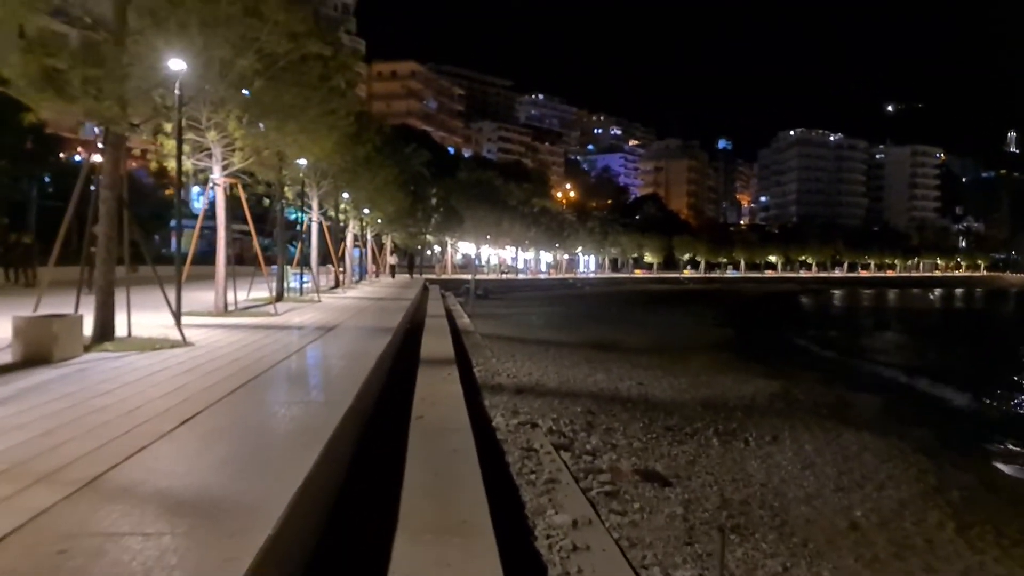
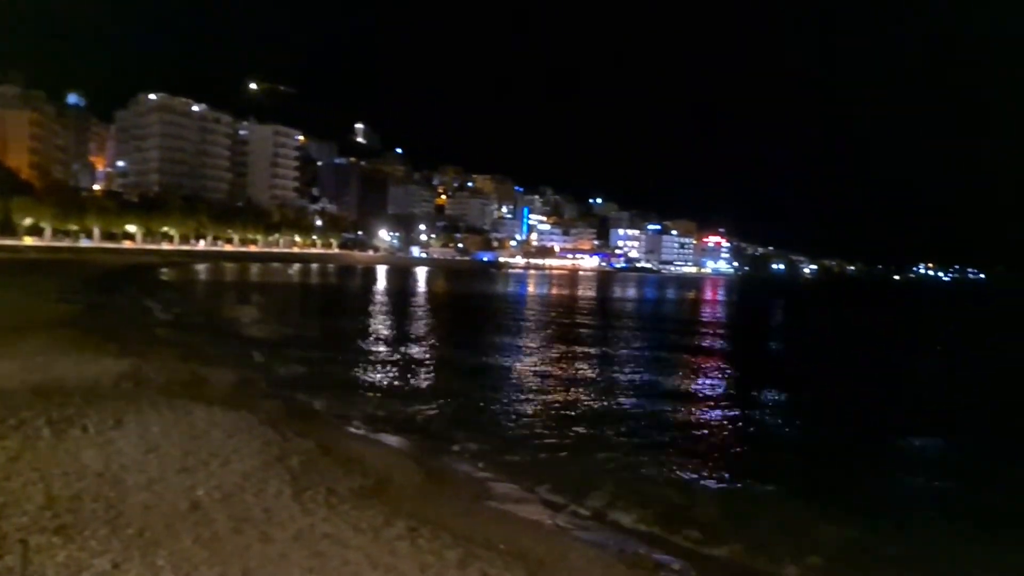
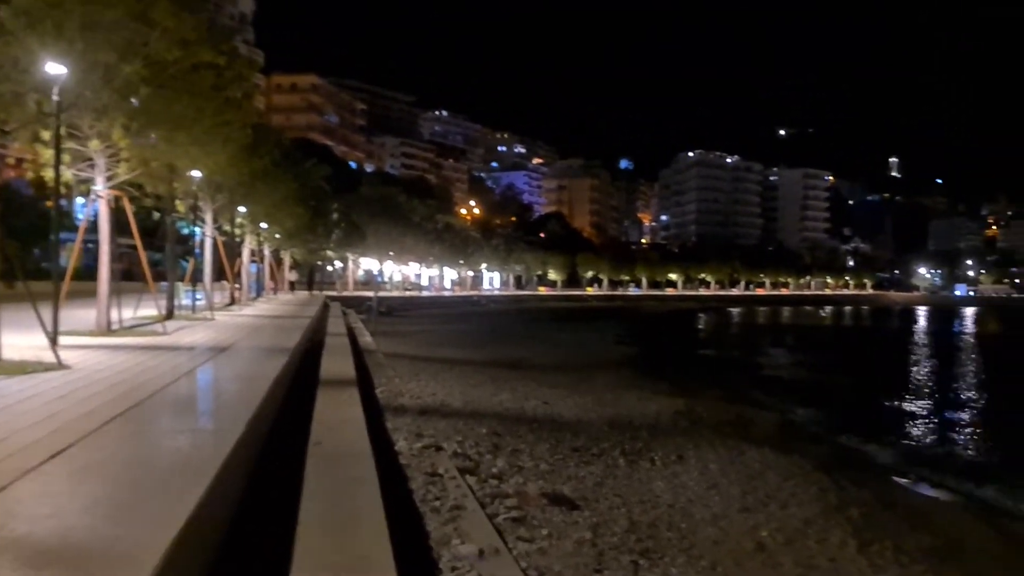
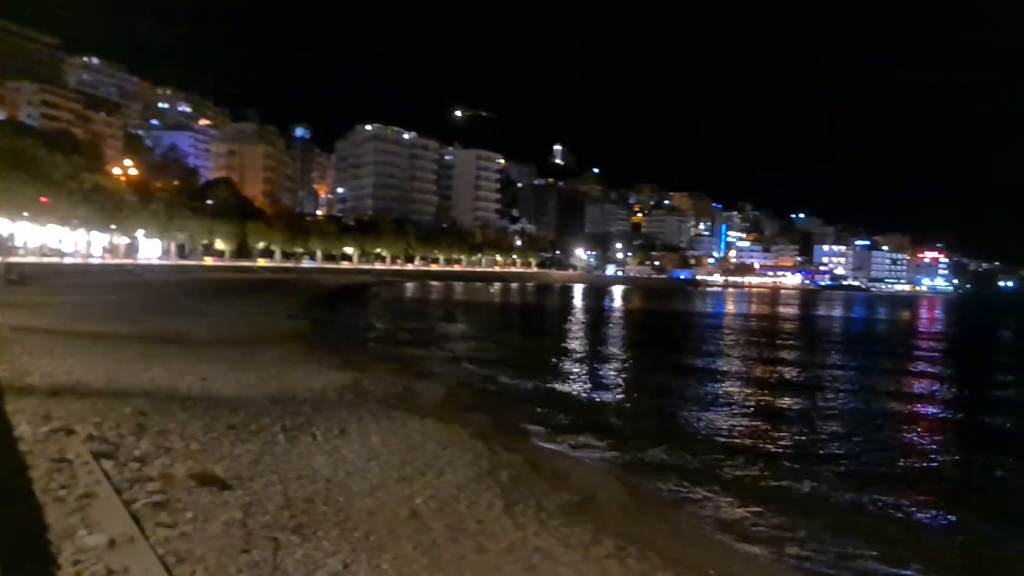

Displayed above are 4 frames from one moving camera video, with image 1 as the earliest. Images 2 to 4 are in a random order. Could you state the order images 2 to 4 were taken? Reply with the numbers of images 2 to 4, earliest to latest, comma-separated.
3, 4, 2
